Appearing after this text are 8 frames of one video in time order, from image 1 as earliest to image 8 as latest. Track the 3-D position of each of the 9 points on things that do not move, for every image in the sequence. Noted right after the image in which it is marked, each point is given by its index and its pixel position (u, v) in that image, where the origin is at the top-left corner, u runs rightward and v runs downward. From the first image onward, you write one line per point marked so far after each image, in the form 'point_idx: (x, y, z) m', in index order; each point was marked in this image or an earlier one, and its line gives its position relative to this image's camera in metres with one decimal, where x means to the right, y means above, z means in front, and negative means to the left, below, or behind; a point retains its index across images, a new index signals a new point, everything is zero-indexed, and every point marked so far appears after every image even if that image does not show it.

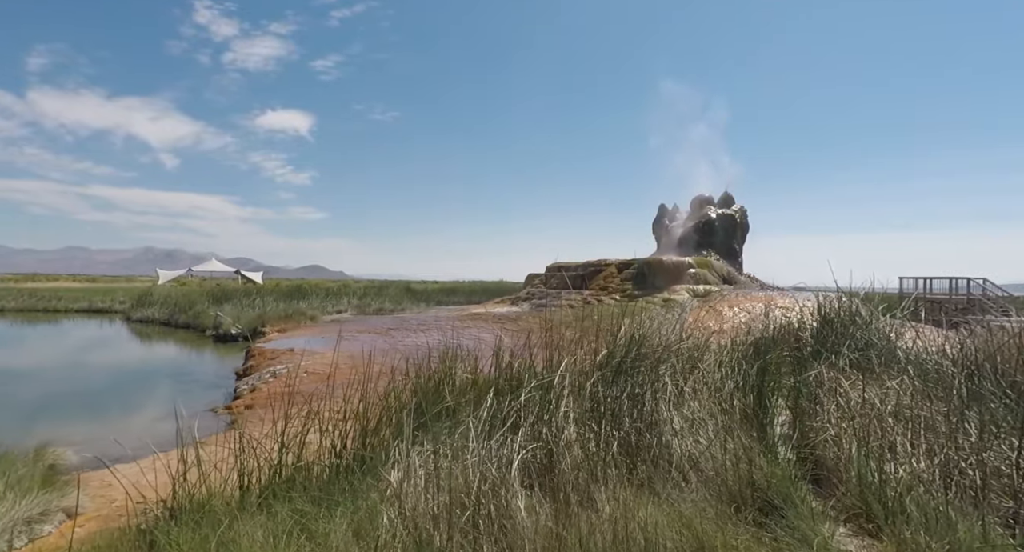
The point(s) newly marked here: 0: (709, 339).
0: (+1.7, -0.5, +5.0) m
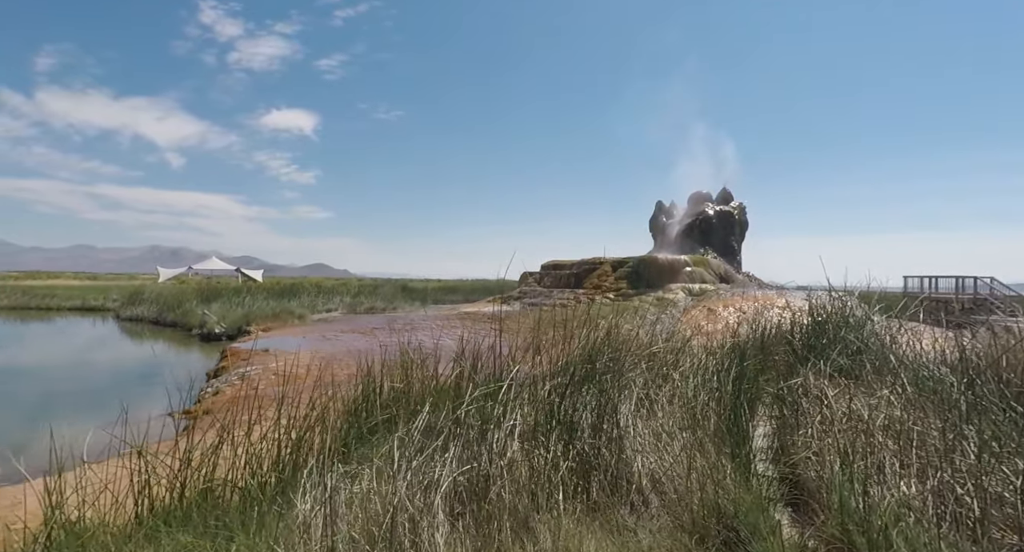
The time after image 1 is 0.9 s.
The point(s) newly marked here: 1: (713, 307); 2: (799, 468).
0: (+1.4, -0.5, +4.7) m
1: (+3.3, -0.5, +9.4) m
2: (+1.4, -1.0, +2.9) m
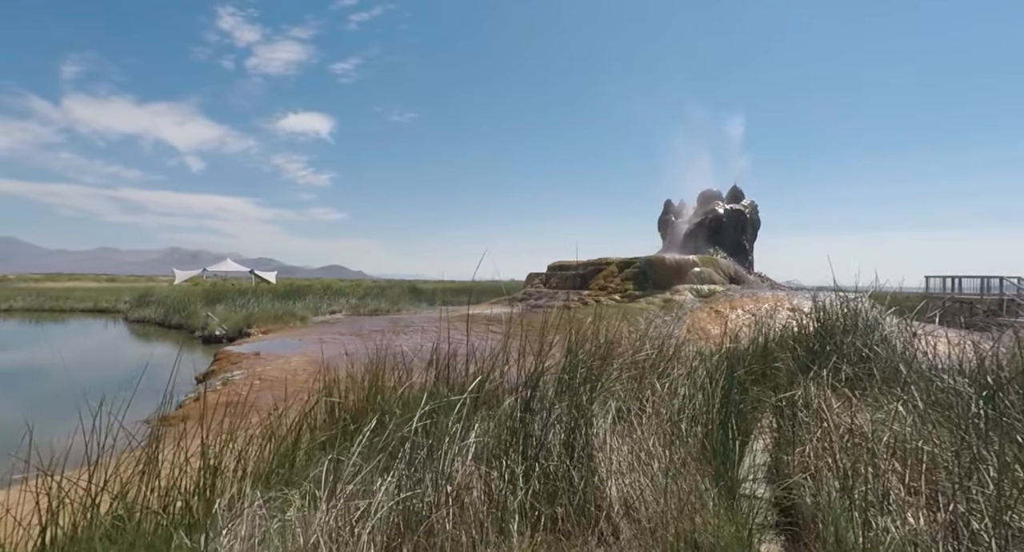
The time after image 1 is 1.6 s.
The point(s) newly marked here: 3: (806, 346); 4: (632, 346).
0: (+1.3, -0.5, +4.4) m
1: (+3.3, -0.5, +9.0) m
2: (+1.3, -1.0, +2.6) m
3: (+2.2, -0.5, +4.4) m
4: (+0.8, -0.5, +3.8) m
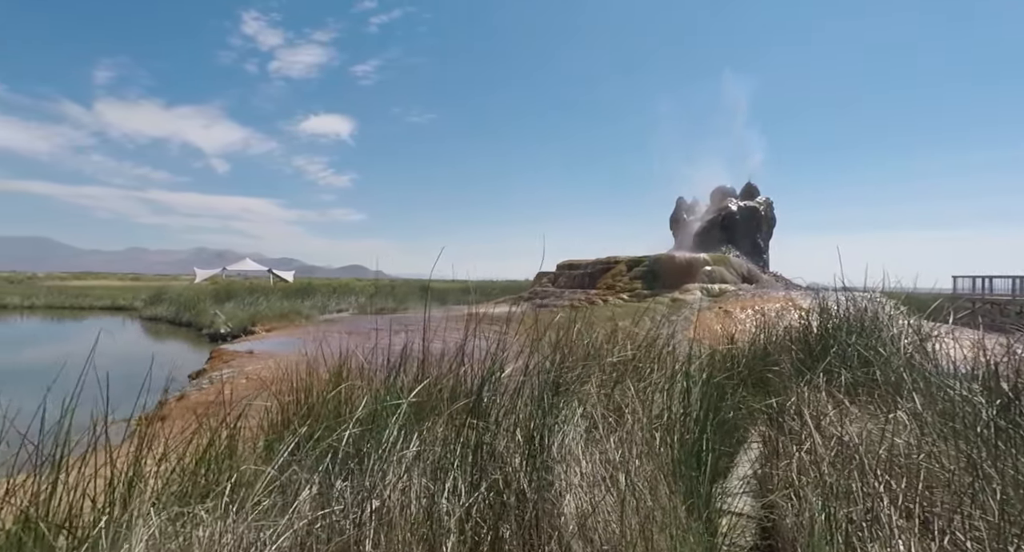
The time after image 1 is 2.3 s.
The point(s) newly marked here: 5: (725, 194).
0: (+1.2, -0.5, +4.1) m
1: (+3.3, -0.5, +8.7) m
2: (+1.1, -0.9, +2.3) m
3: (+2.1, -0.5, +4.1) m
4: (+0.6, -0.5, +3.5) m
5: (+7.1, +2.8, +19.4) m
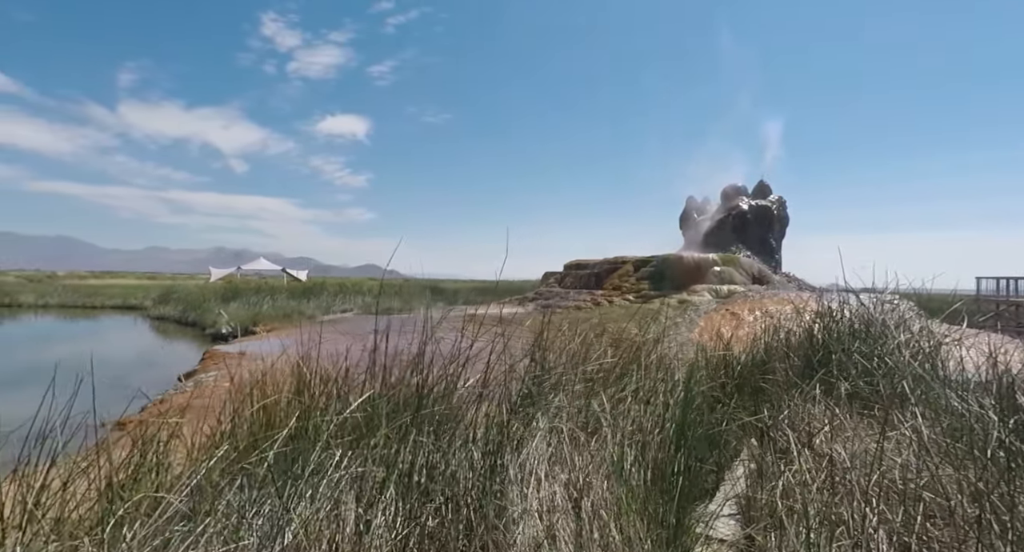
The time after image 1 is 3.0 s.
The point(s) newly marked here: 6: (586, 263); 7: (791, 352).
0: (+1.0, -0.5, +3.8) m
1: (+3.3, -0.5, +8.4) m
2: (+0.9, -0.9, +2.1) m
3: (+2.0, -0.5, +3.8) m
4: (+0.5, -0.5, +3.3) m
5: (+7.4, +2.8, +19.0) m
6: (+1.9, +0.3, +14.6) m
7: (+1.9, -0.5, +3.8) m
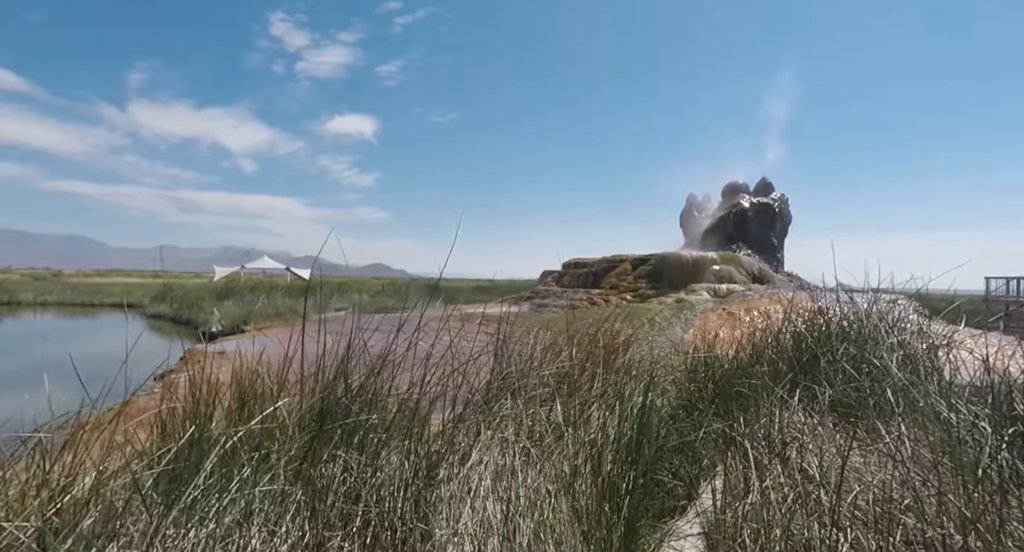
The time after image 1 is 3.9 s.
0: (+0.8, -0.5, +3.6) m
1: (+3.1, -0.5, +8.1) m
2: (+0.7, -0.9, +1.8) m
3: (+1.8, -0.5, +3.6) m
4: (+0.3, -0.5, +3.1) m
5: (+7.4, +2.8, +18.7) m
6: (+1.8, +0.4, +14.4) m
7: (+1.7, -0.5, +3.6) m
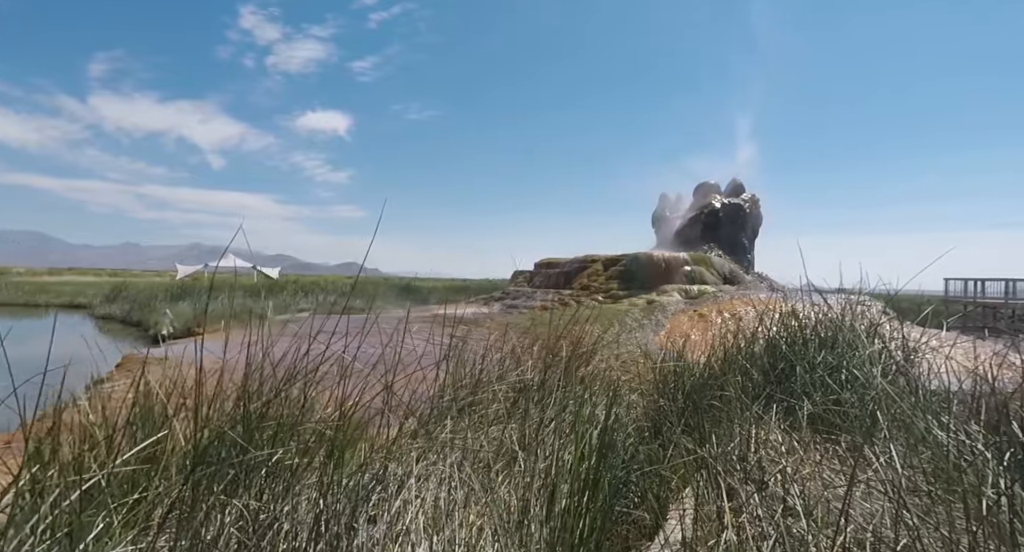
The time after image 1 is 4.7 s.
0: (+0.6, -0.5, +3.3) m
1: (+2.6, -0.5, +7.9) m
2: (+0.5, -0.9, +1.5) m
3: (+1.5, -0.5, +3.3) m
4: (0.0, -0.5, +2.8) m
5: (+6.5, +2.8, +18.7) m
6: (+1.1, +0.4, +14.1) m
7: (+1.4, -0.5, +3.4) m
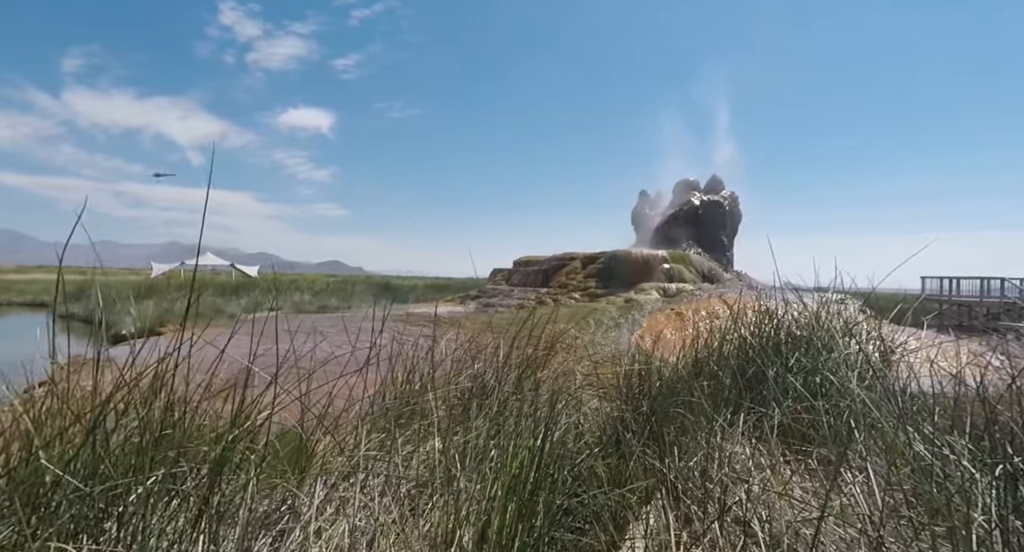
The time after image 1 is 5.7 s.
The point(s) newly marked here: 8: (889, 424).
0: (+0.3, -0.5, +3.1) m
1: (+2.3, -0.5, +7.8) m
2: (+0.3, -0.9, +1.3) m
3: (+1.3, -0.5, +3.1) m
4: (-0.2, -0.4, +2.5) m
5: (+5.8, +2.8, +18.6) m
6: (+0.5, +0.4, +13.9) m
7: (+1.2, -0.5, +3.2) m
8: (+1.3, -0.5, +1.9) m
